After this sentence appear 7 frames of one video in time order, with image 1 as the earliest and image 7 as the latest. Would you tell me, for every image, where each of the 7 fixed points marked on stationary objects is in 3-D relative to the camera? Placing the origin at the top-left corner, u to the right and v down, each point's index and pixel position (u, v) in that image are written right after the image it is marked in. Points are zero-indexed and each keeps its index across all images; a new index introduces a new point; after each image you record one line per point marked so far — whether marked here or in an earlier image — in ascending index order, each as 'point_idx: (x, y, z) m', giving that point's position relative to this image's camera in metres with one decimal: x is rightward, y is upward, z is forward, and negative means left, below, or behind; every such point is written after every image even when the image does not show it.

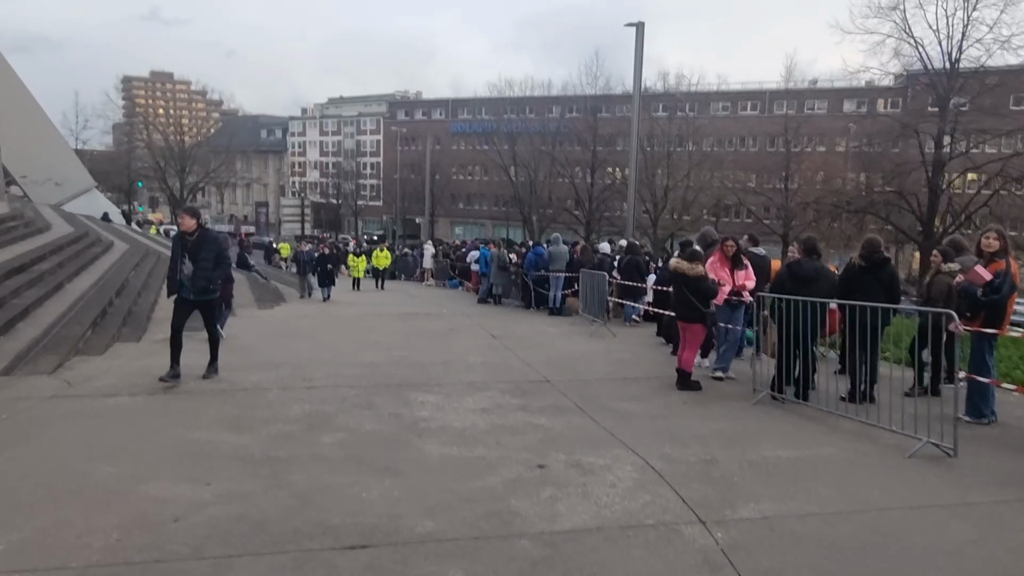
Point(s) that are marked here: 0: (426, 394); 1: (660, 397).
0: (-0.9, -1.1, +8.1) m
1: (+1.6, -1.2, +8.3) m
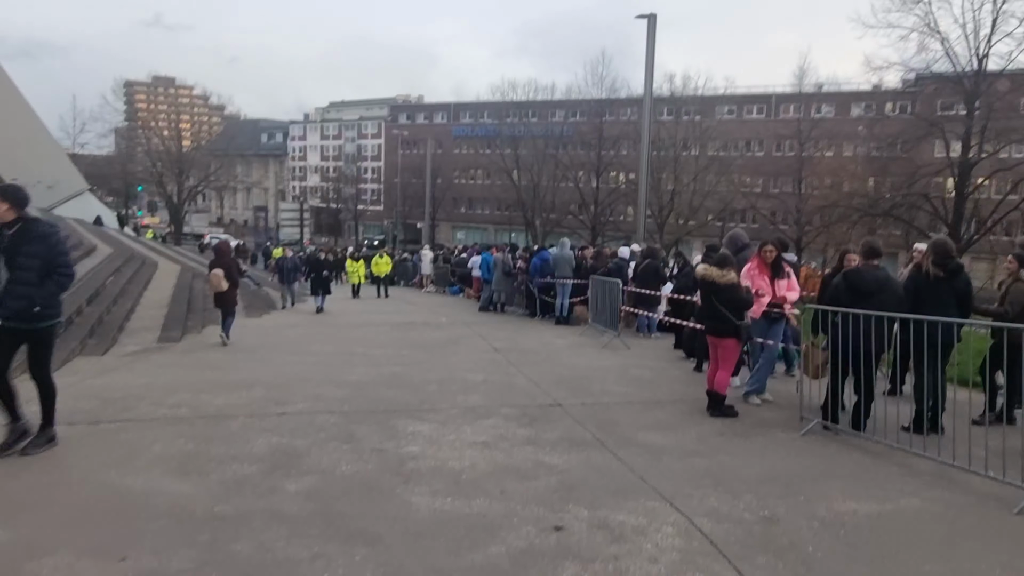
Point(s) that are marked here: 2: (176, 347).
0: (-0.8, -1.2, +6.9) m
1: (+1.7, -1.3, +7.1) m
2: (-5.5, -1.0, +12.5) m
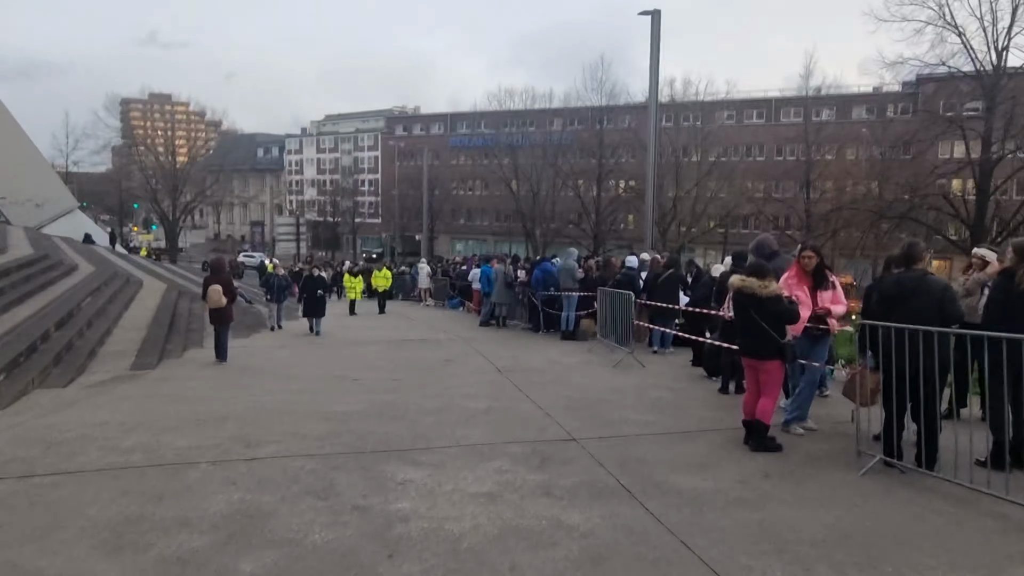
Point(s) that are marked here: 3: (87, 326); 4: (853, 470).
0: (-0.8, -1.4, +5.9) m
1: (+1.7, -1.4, +6.0) m
2: (-5.4, -1.3, +11.5) m
3: (-7.9, -0.7, +14.3) m
4: (+2.6, -1.4, +5.9) m
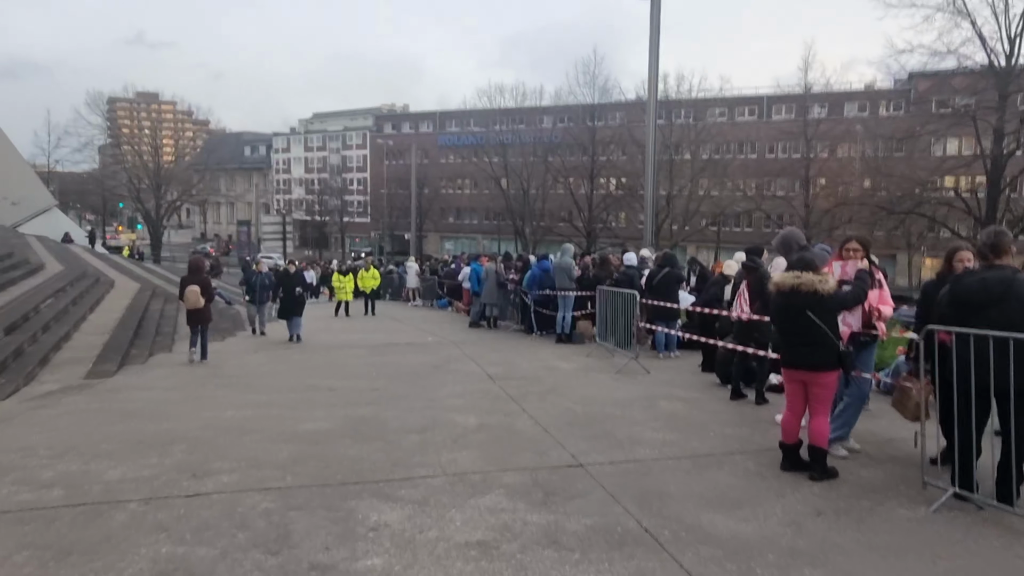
0: (-0.8, -1.4, +4.8) m
1: (+1.7, -1.4, +5.0) m
2: (-5.5, -1.3, +10.4) m
3: (-8.0, -0.7, +13.2) m
4: (+2.6, -1.4, +4.9) m
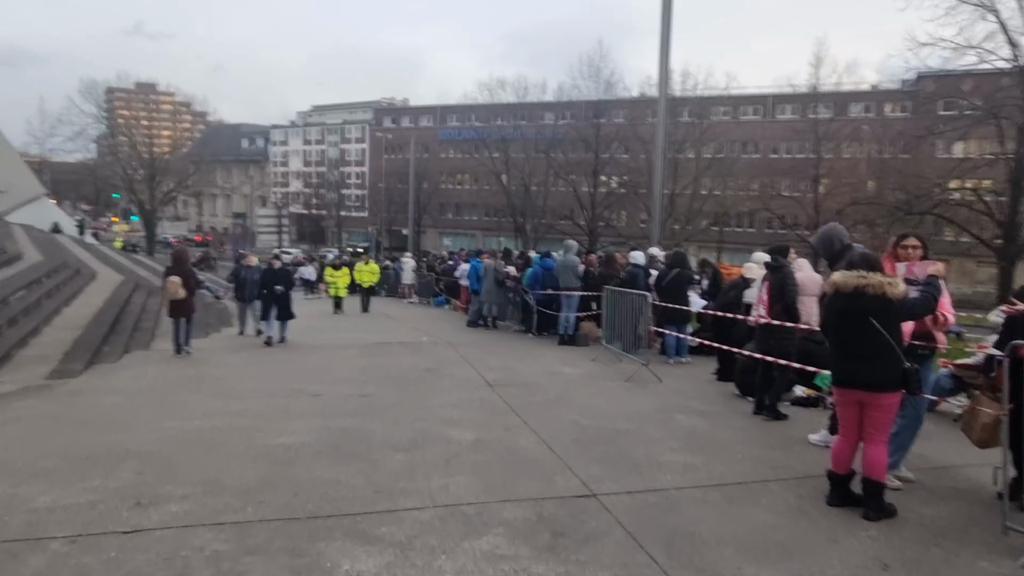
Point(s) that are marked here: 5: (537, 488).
0: (-0.8, -1.4, +4.0) m
1: (+1.7, -1.4, +4.2) m
2: (-5.5, -1.2, +9.6) m
3: (-8.0, -0.6, +12.3) m
4: (+2.6, -1.4, +4.1) m
5: (+0.2, -1.3, +5.2) m
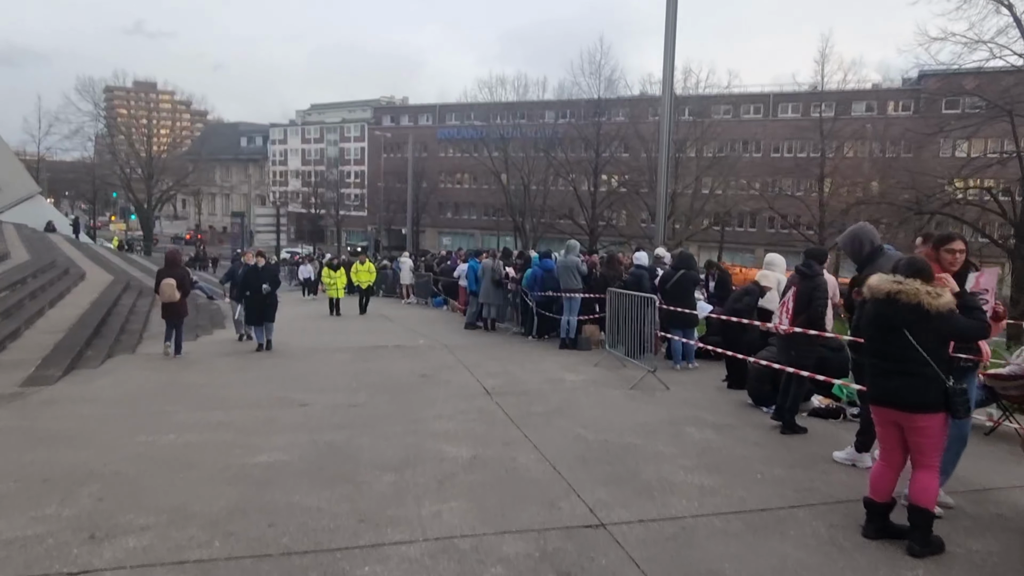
0: (-0.8, -1.4, +3.5) m
1: (+1.7, -1.4, +3.7) m
2: (-5.5, -1.2, +9.1) m
3: (-8.1, -0.6, +11.8) m
4: (+2.6, -1.5, +3.6) m
5: (+0.2, -1.4, +4.7) m
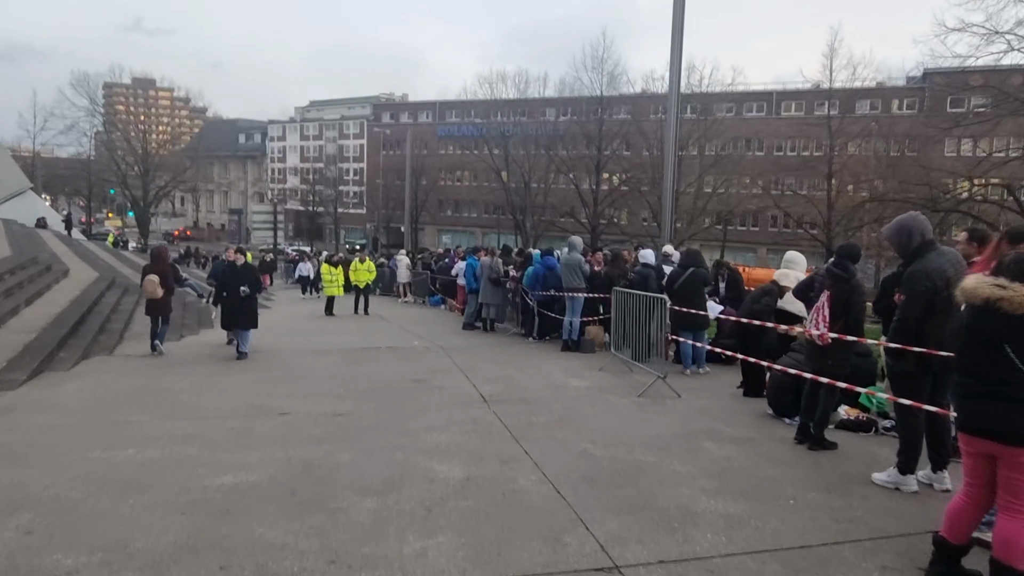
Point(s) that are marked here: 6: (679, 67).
0: (-0.8, -1.4, +2.8) m
1: (+1.7, -1.5, +3.0) m
2: (-5.5, -1.2, +8.4) m
3: (-8.1, -0.6, +11.1) m
4: (+2.6, -1.5, +2.9) m
5: (+0.2, -1.4, +4.0) m
6: (+3.3, +4.4, +15.1) m
